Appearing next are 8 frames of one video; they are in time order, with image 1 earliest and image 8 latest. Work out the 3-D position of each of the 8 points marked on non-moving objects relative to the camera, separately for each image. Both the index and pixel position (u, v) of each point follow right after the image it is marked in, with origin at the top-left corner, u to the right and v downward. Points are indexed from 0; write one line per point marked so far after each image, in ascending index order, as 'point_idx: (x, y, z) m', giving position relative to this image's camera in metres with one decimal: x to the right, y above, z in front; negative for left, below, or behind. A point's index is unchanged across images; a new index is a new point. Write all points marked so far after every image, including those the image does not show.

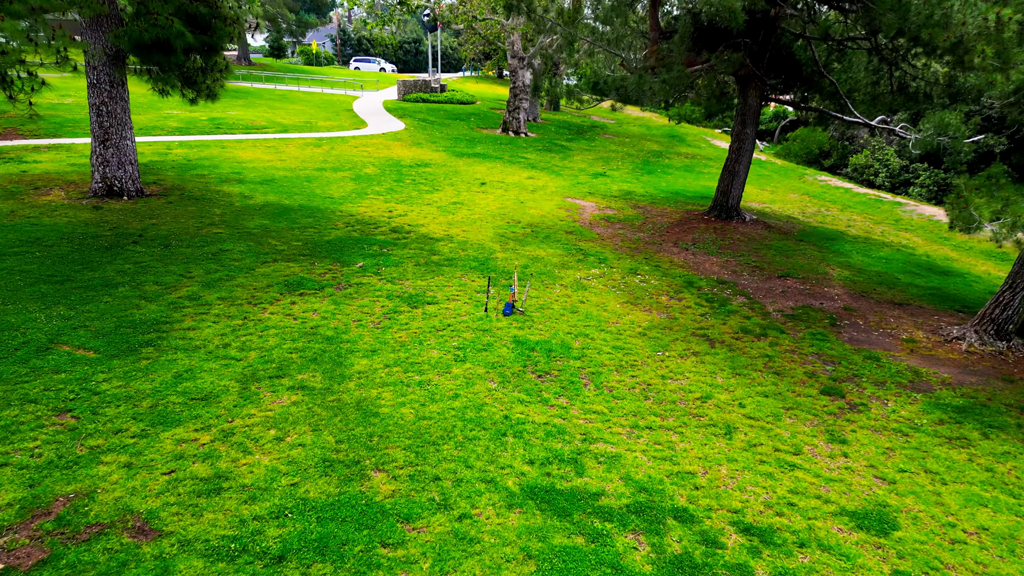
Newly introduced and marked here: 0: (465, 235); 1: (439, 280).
0: (-1.1, +1.2, +17.3) m
1: (-1.3, +0.2, +14.0) m
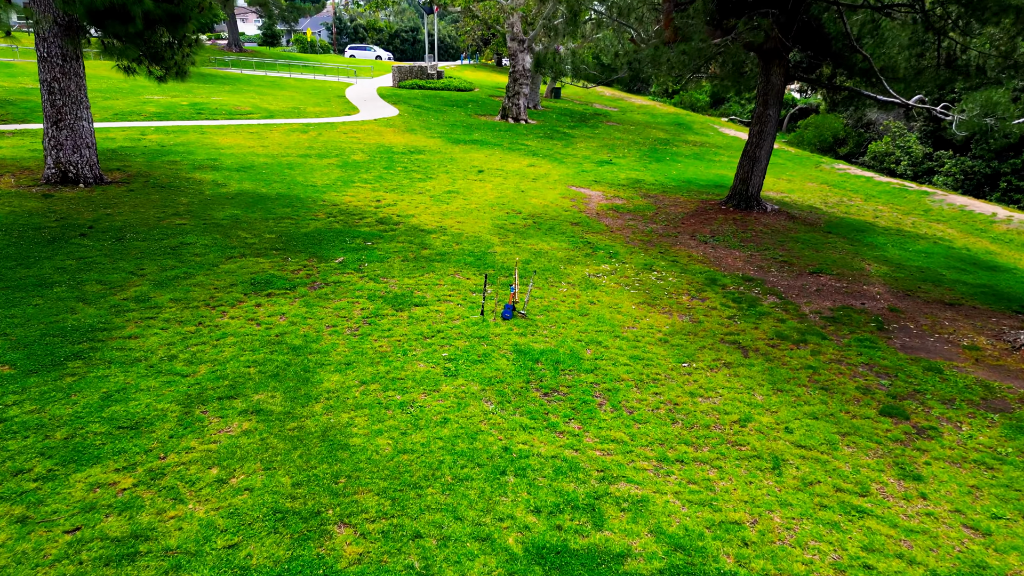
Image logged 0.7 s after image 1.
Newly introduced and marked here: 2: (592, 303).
0: (-1.1, +1.3, +15.6) m
1: (-1.3, +0.2, +12.3) m
2: (+1.2, -0.2, +11.8) m
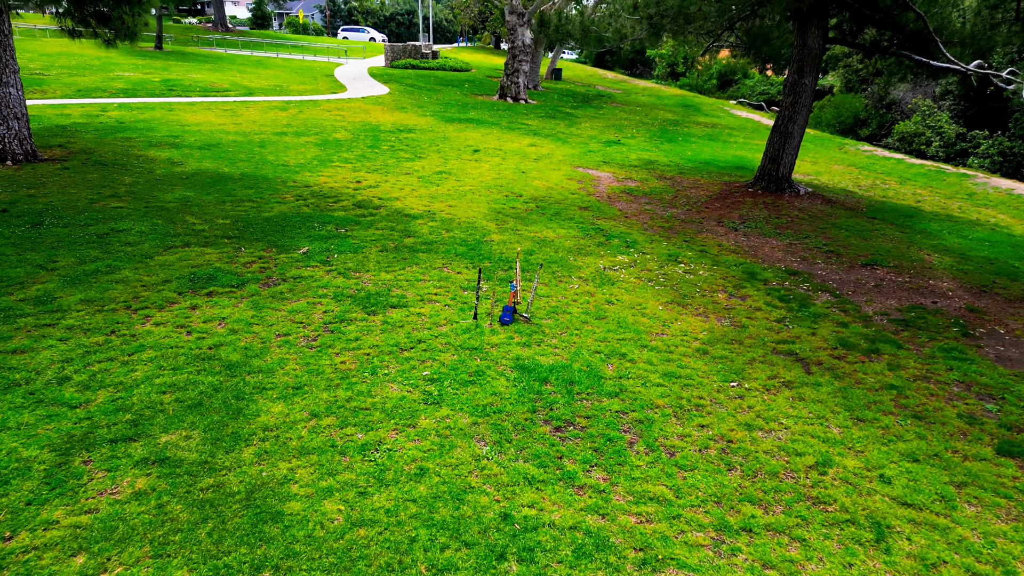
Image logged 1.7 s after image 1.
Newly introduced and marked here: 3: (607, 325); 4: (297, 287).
0: (-1.1, +1.3, +13.4) m
1: (-1.3, +0.2, +10.1) m
2: (+1.2, -0.2, +9.7) m
3: (+1.1, -0.4, +9.0) m
4: (-2.6, 0.0, +9.2) m
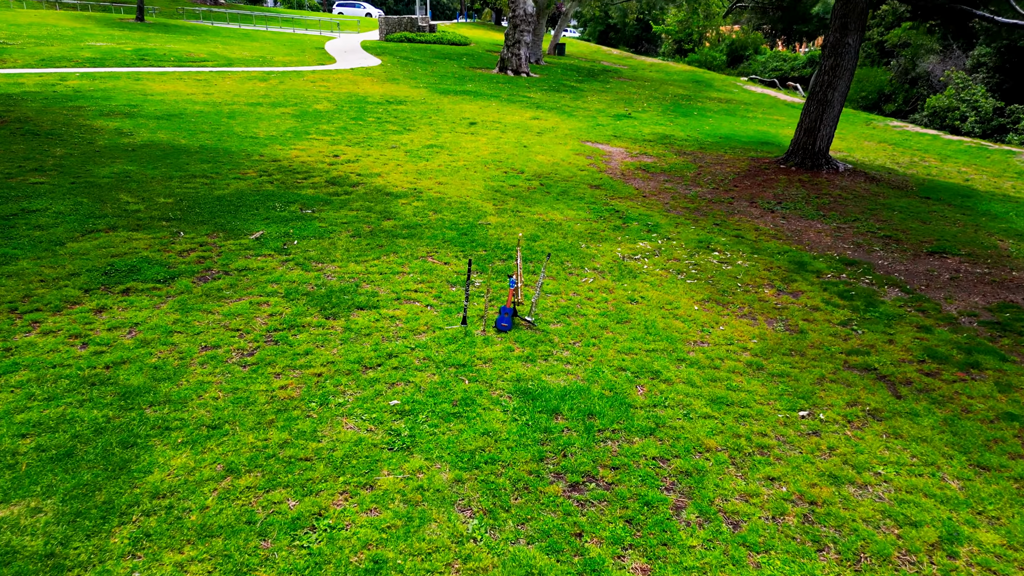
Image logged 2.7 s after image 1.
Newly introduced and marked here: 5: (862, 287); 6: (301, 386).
0: (-1.1, +1.5, +11.5) m
1: (-1.3, +0.3, +8.2) m
2: (+1.2, -0.1, +7.8) m
3: (+1.1, -0.4, +7.1) m
4: (-2.6, 0.0, +7.3) m
5: (+4.0, 0.0, +8.7) m
6: (-1.5, -0.7, +5.6) m
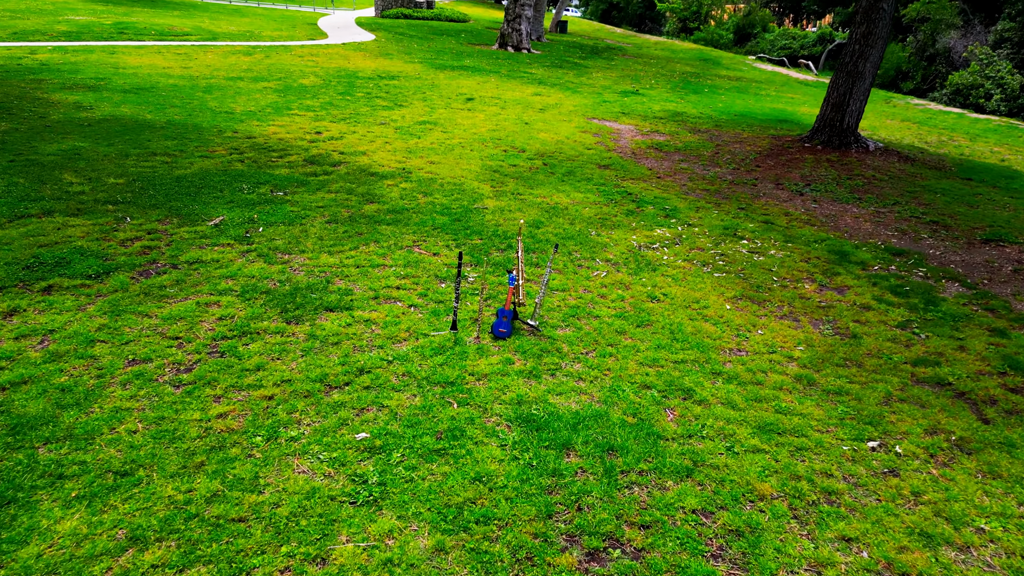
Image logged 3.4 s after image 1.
0: (-1.1, +1.6, +10.3) m
1: (-1.3, +0.3, +7.1) m
2: (+1.2, -0.1, +6.6) m
3: (+1.1, -0.4, +5.9) m
4: (-2.6, +0.1, +6.2) m
5: (+4.0, +0.1, +7.5) m
6: (-1.5, -0.7, +4.4) m
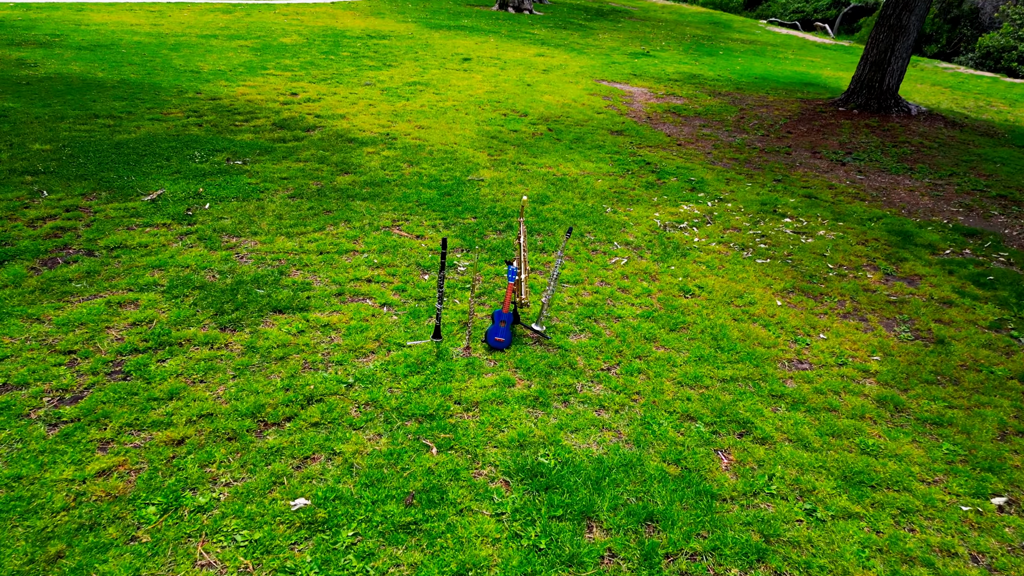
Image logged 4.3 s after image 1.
0: (-1.1, +1.8, +9.0) m
1: (-1.3, +0.4, +5.8) m
2: (+1.2, -0.1, +5.4) m
3: (+1.1, -0.3, +4.6) m
4: (-2.6, +0.1, +4.9) m
5: (+4.0, +0.2, +6.2) m
6: (-1.5, -0.7, +3.2) m
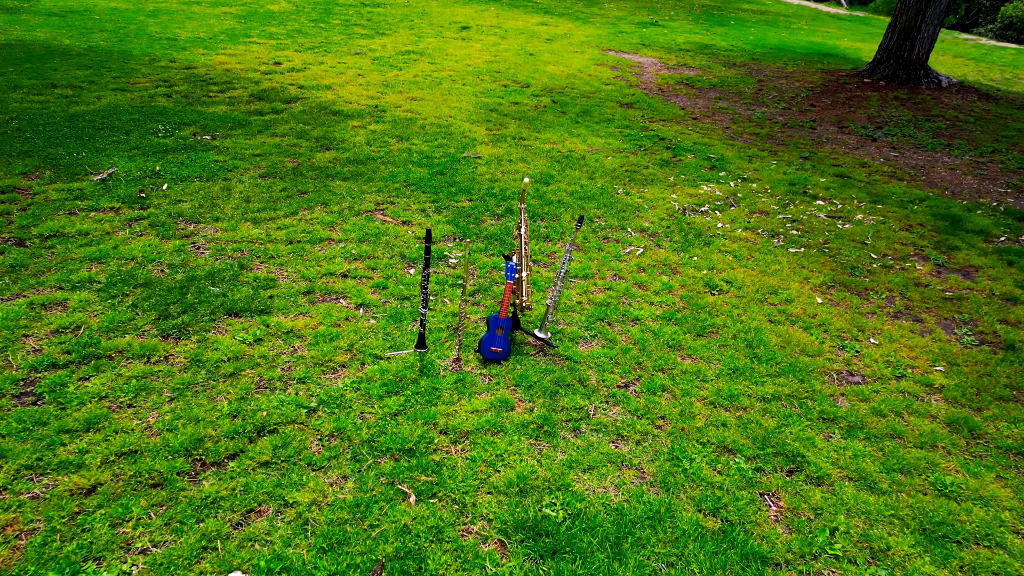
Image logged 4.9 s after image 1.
0: (-1.1, +1.9, +8.2) m
1: (-1.3, +0.5, +5.1) m
2: (+1.2, 0.0, +4.6) m
3: (+1.1, -0.3, +3.9) m
4: (-2.6, +0.1, +4.2) m
5: (+4.0, +0.2, +5.5) m
6: (-1.5, -0.8, +2.5) m
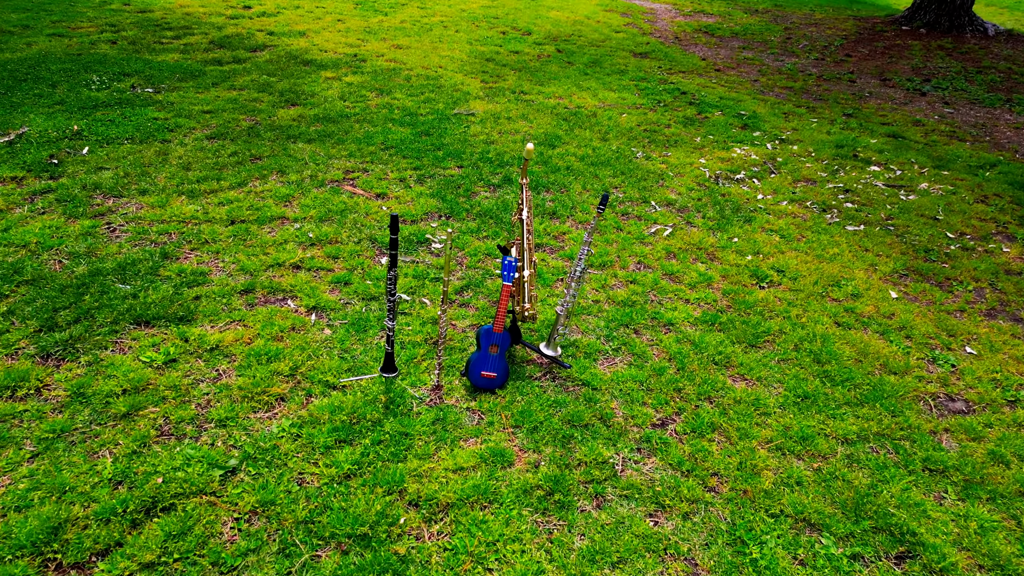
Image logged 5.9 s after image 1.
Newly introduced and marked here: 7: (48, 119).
0: (-1.1, +2.2, +7.2) m
1: (-1.3, +0.5, +4.1) m
2: (+1.2, 0.0, +3.7) m
3: (+1.1, -0.3, +3.0) m
4: (-2.6, +0.2, +3.2) m
5: (+4.0, +0.3, +4.6) m
6: (-1.5, -0.8, +1.6) m
7: (-2.8, +1.0, +4.7) m
